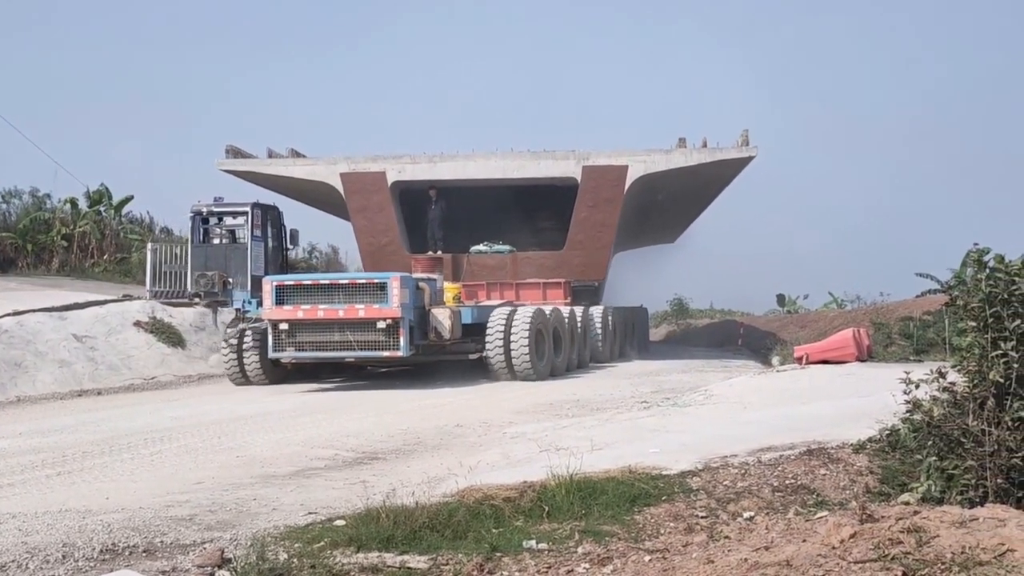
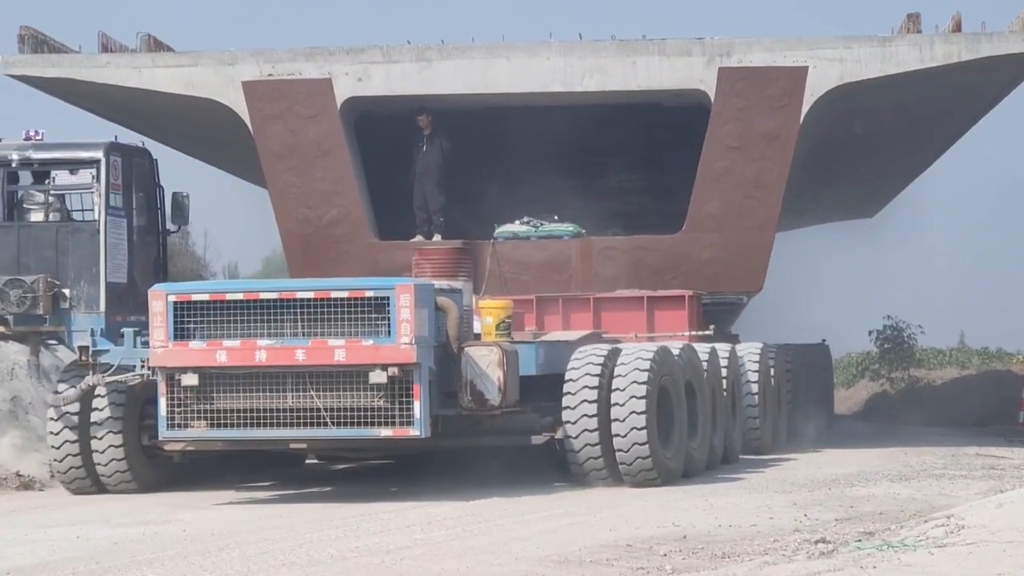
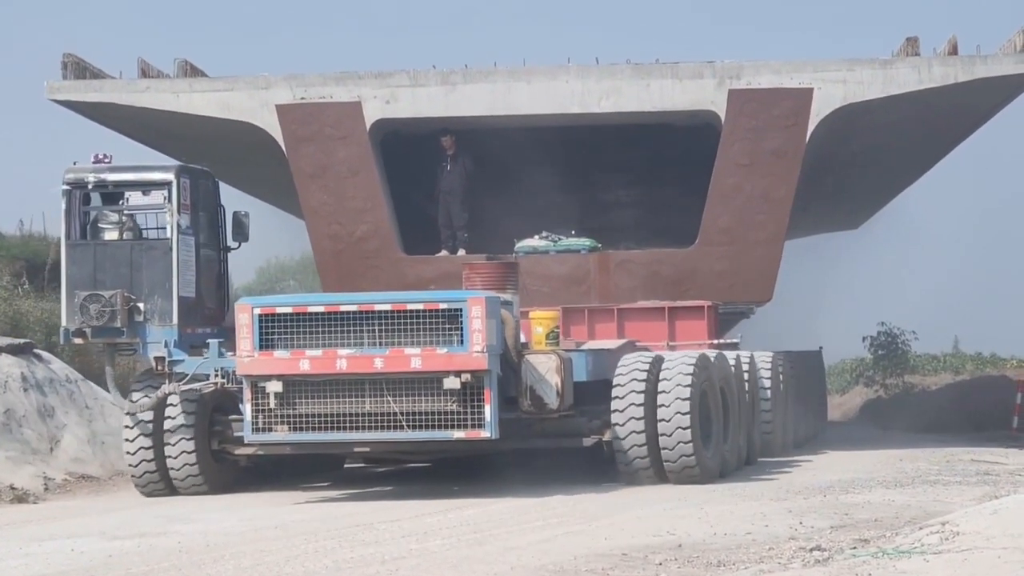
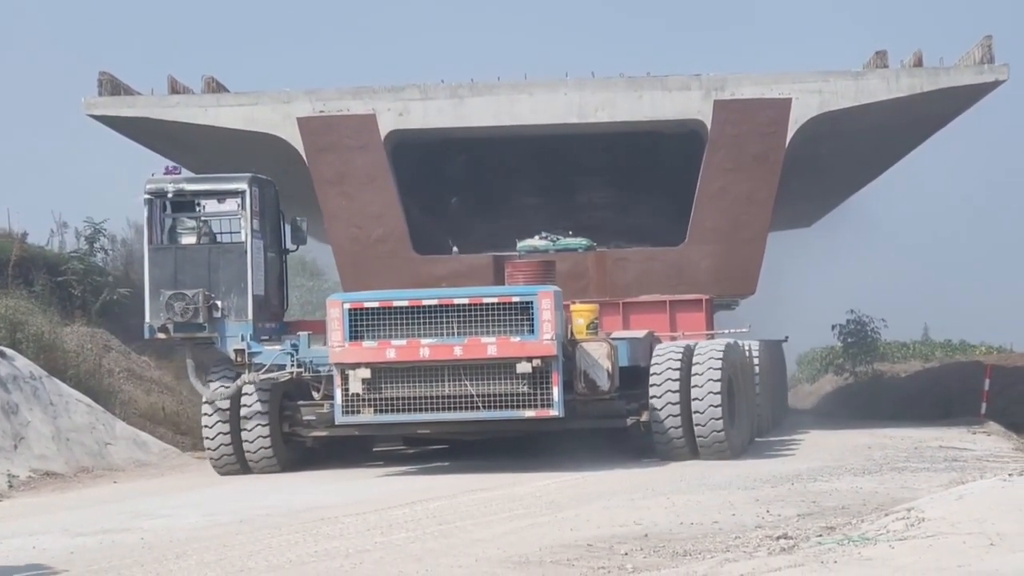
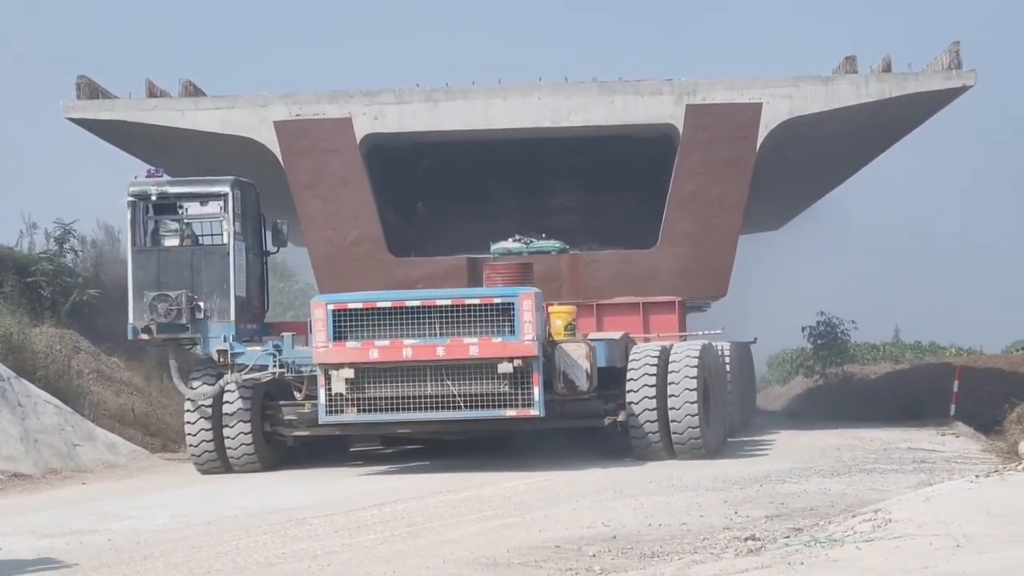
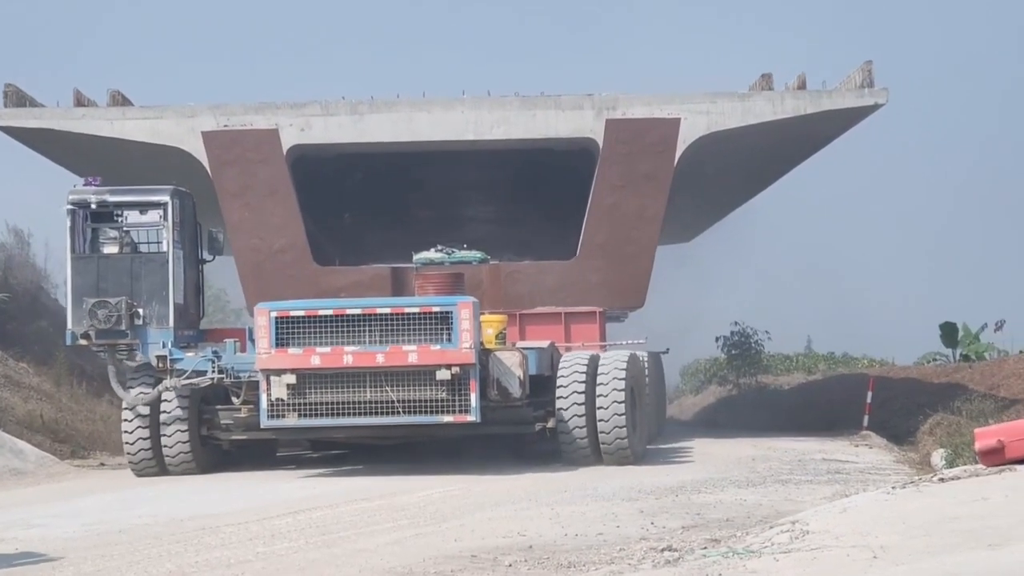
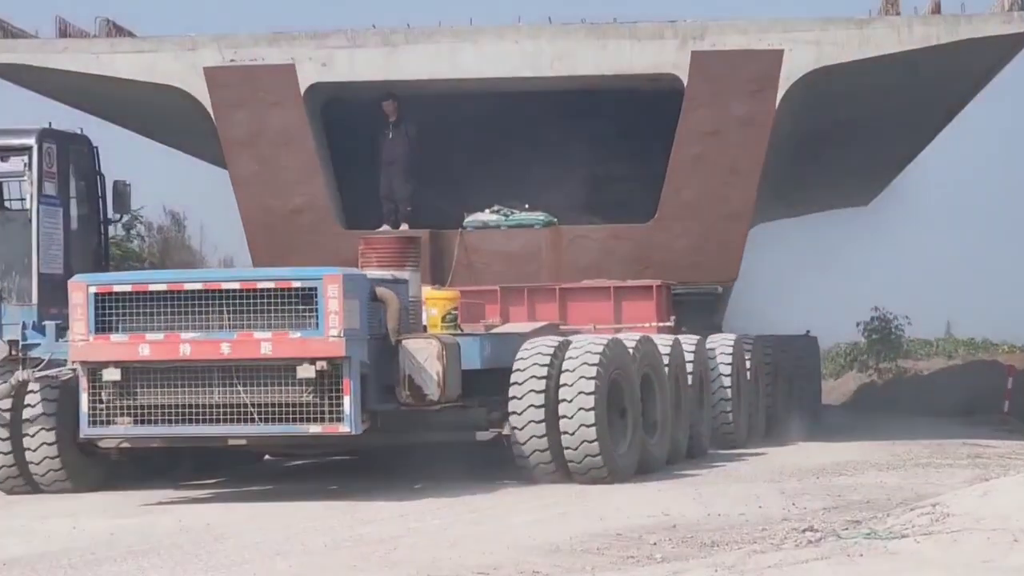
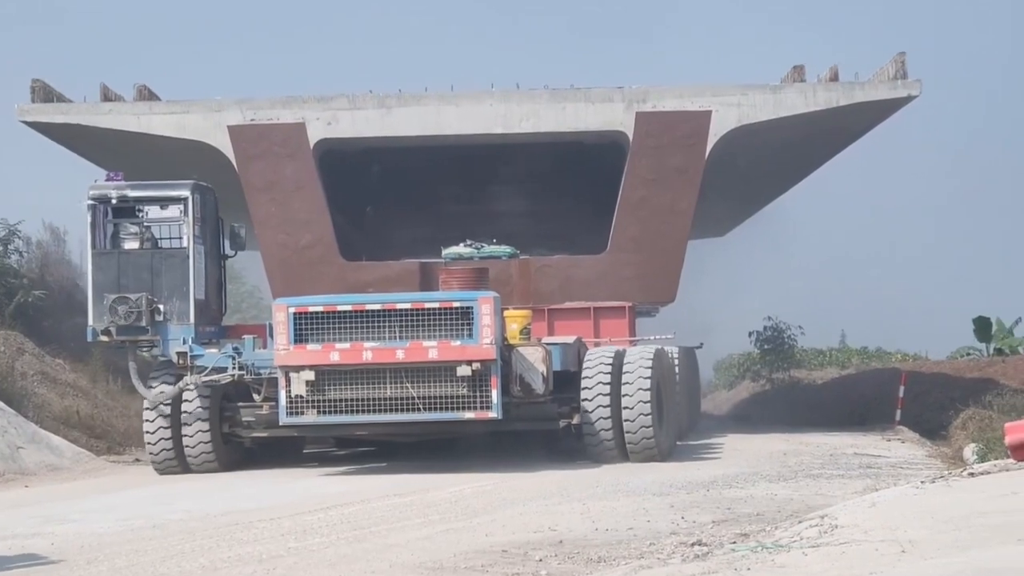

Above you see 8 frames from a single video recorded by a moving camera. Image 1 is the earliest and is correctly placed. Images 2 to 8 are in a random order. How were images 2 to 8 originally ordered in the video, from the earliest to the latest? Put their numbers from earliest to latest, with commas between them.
7, 2, 3, 4, 5, 8, 6
